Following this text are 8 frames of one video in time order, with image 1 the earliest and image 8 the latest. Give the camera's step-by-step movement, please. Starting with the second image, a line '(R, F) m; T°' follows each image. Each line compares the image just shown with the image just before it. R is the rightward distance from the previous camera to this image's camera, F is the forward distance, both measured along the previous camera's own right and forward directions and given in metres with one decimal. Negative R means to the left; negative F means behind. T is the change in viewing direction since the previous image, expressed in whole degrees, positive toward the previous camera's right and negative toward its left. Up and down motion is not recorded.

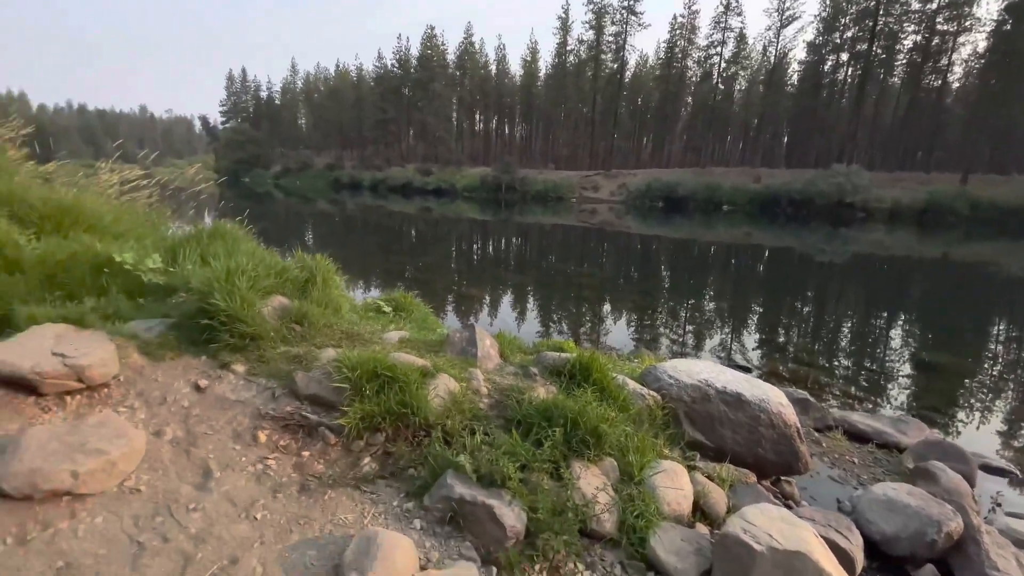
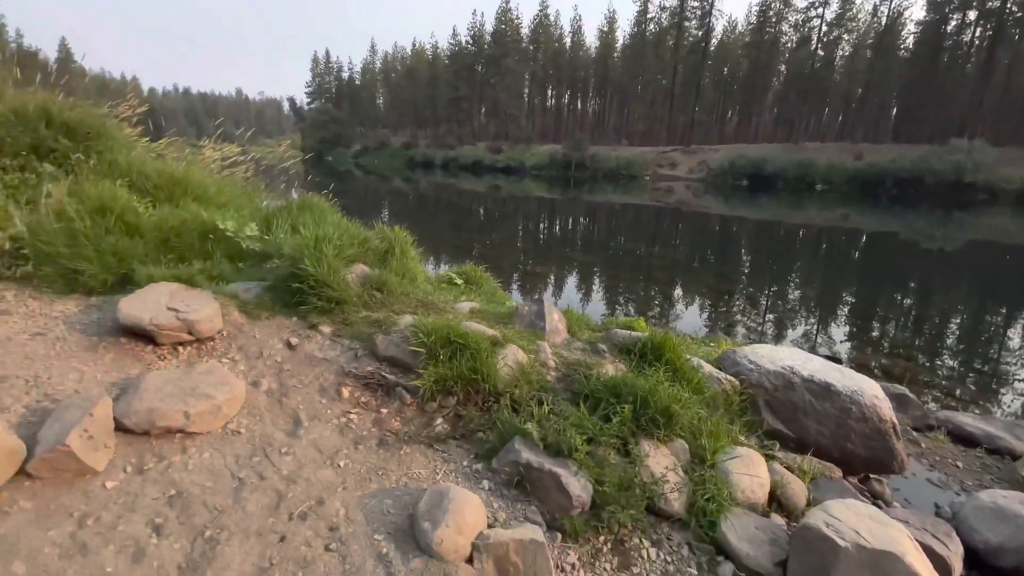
(0.0, 0.0) m; -8°
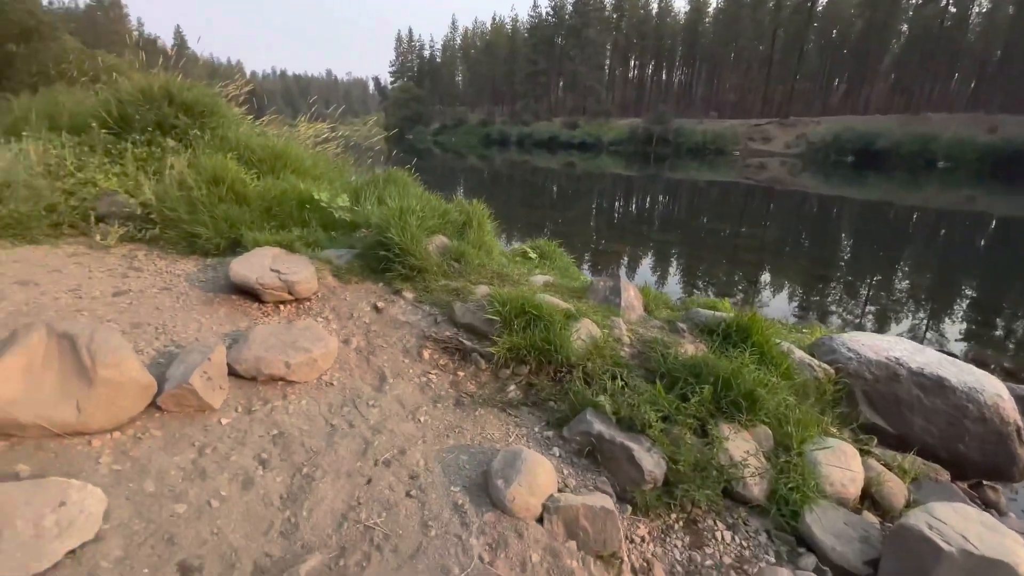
(0.0, 0.0) m; -9°
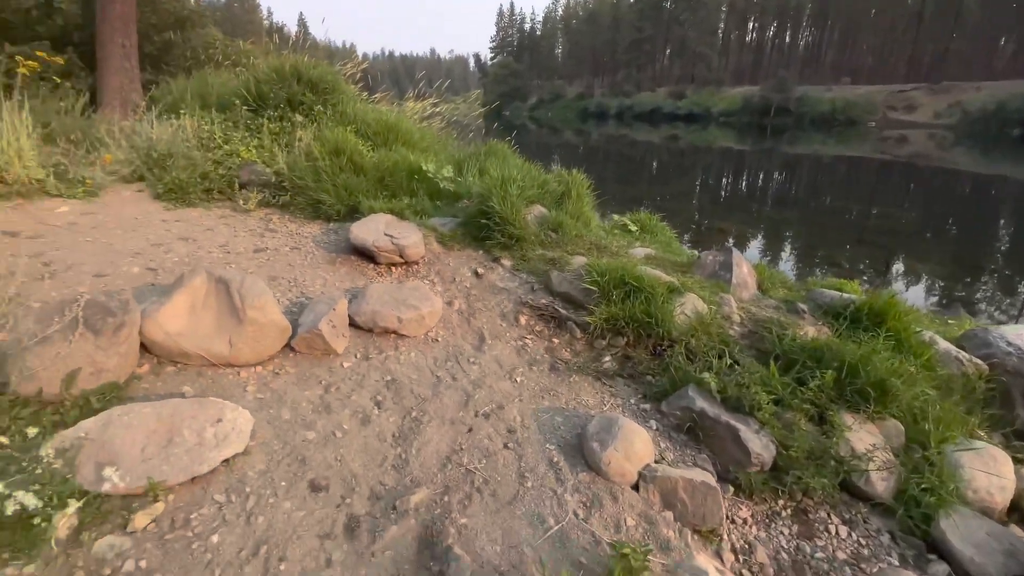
(-0.1, 0.0) m; -11°
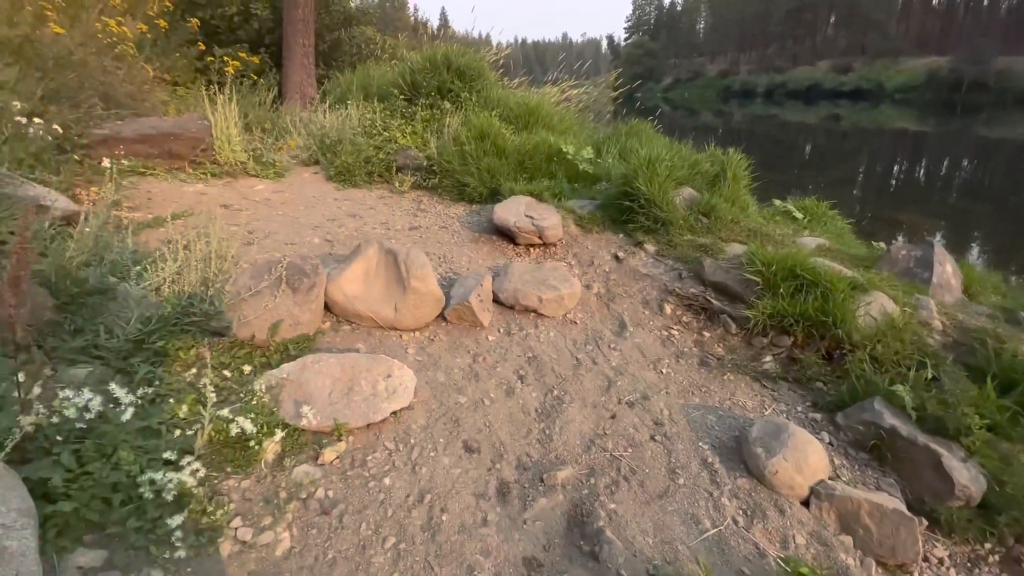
(-0.2, 0.0) m; -14°
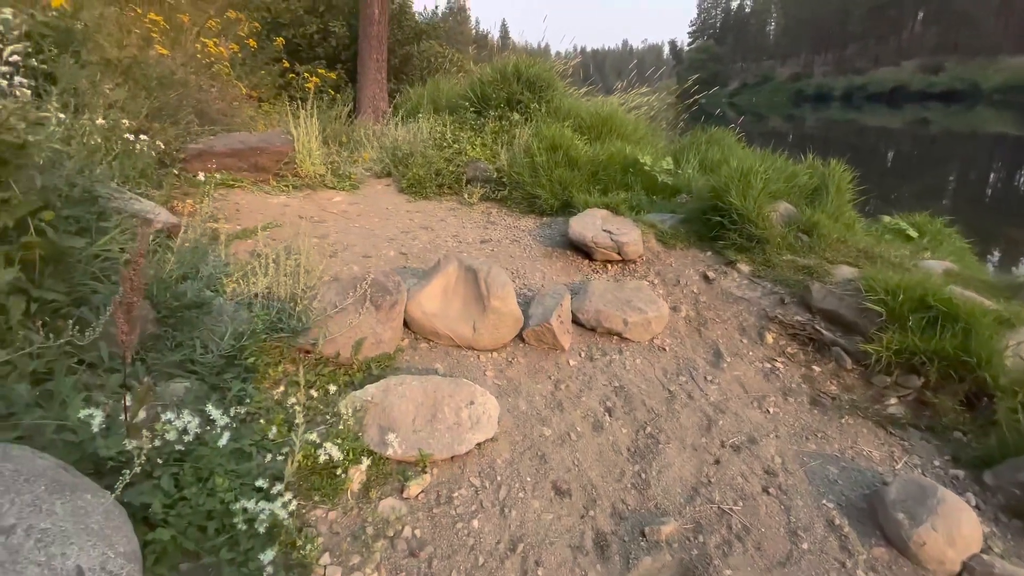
(-0.2, +0.1) m; -6°
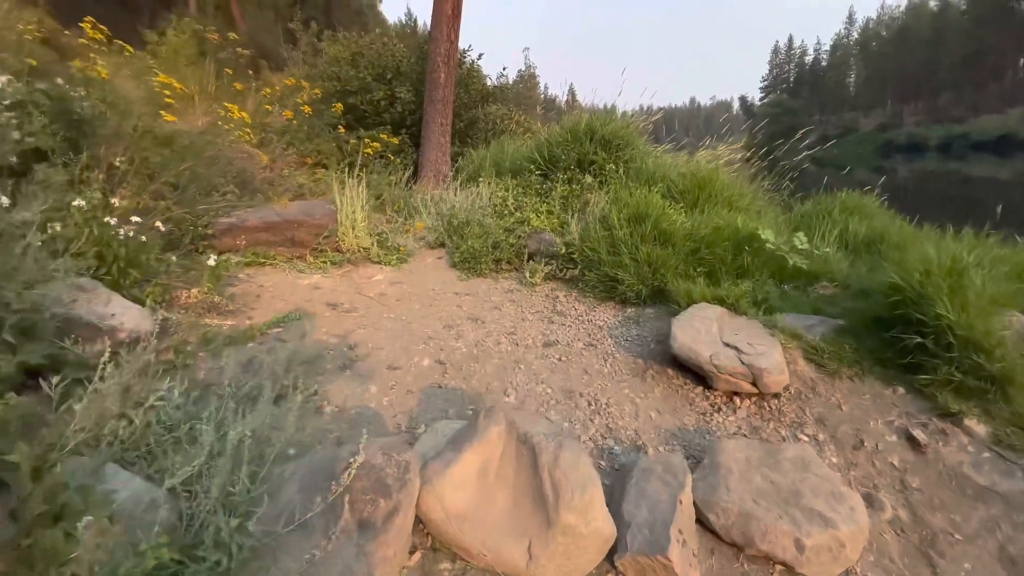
(-0.1, +1.1) m; -8°
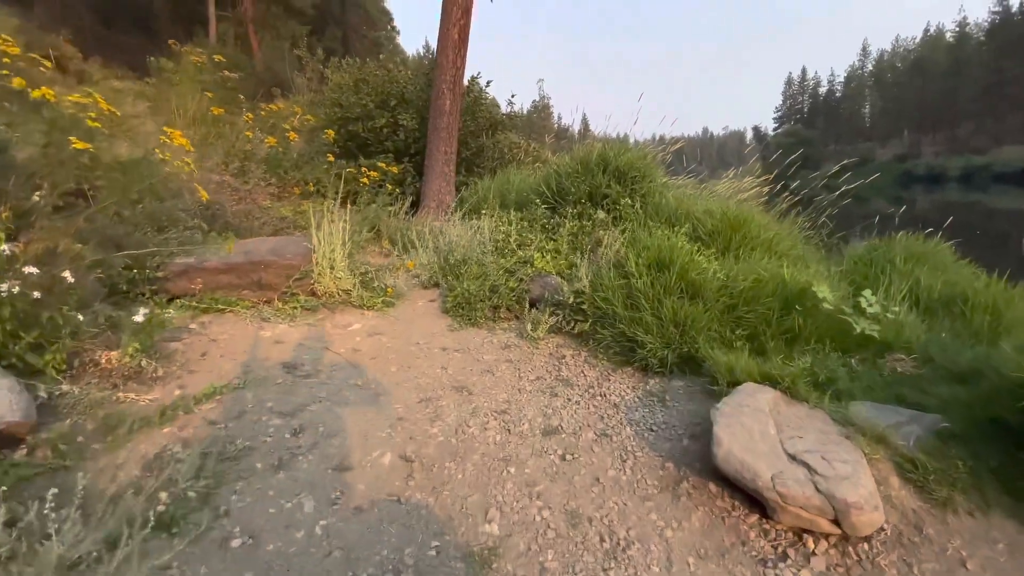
(+0.1, +0.7) m; -1°
